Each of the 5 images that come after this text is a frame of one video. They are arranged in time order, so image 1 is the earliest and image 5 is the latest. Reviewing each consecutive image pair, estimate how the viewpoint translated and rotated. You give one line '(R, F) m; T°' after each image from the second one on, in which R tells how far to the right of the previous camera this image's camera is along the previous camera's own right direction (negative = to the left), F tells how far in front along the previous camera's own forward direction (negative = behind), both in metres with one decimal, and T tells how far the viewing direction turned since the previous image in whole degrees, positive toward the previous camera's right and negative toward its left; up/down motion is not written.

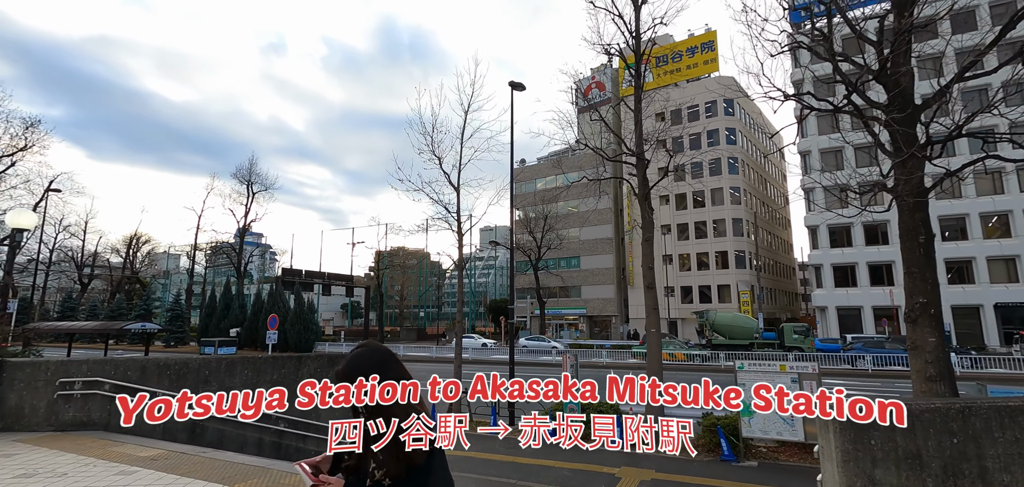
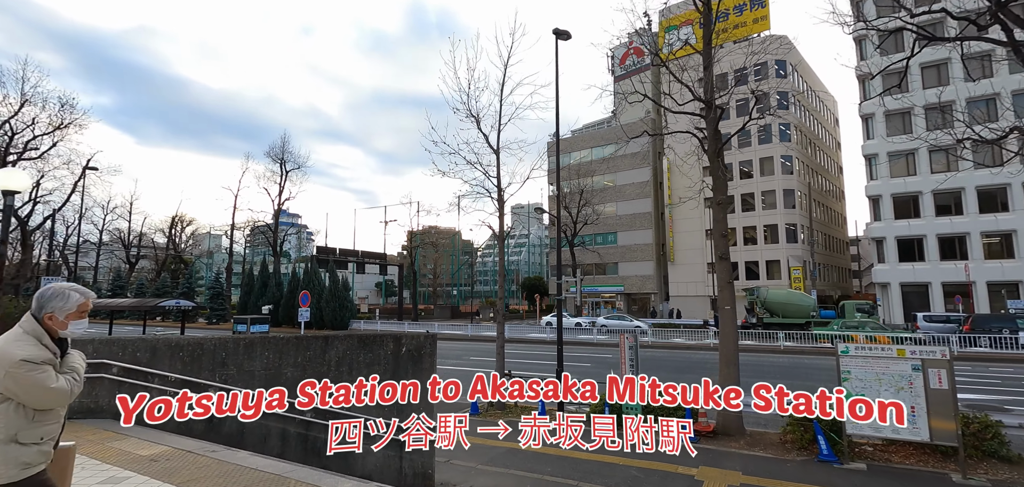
(-0.3, +1.1) m; -3°
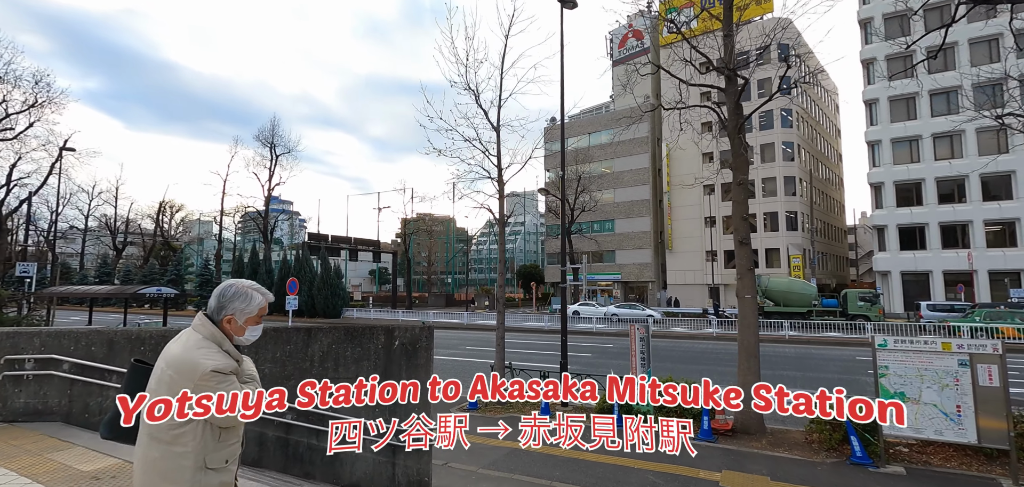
(-0.1, +0.6) m; +1°
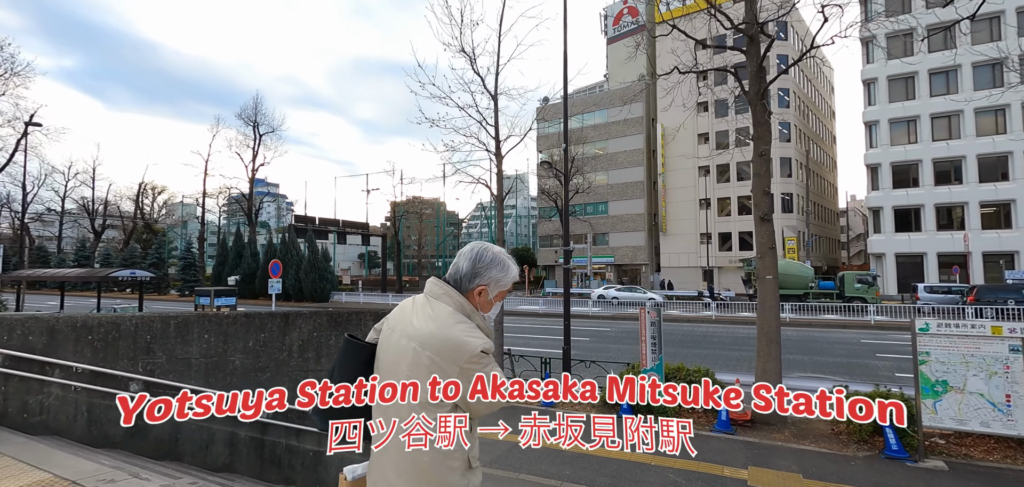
(-0.1, +0.6) m; +1°
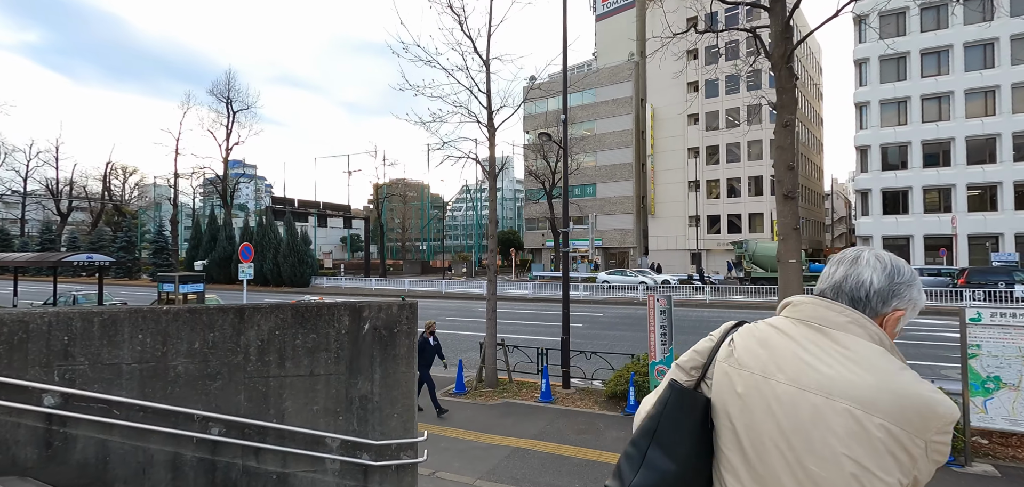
(-0.1, +0.7) m; +2°
